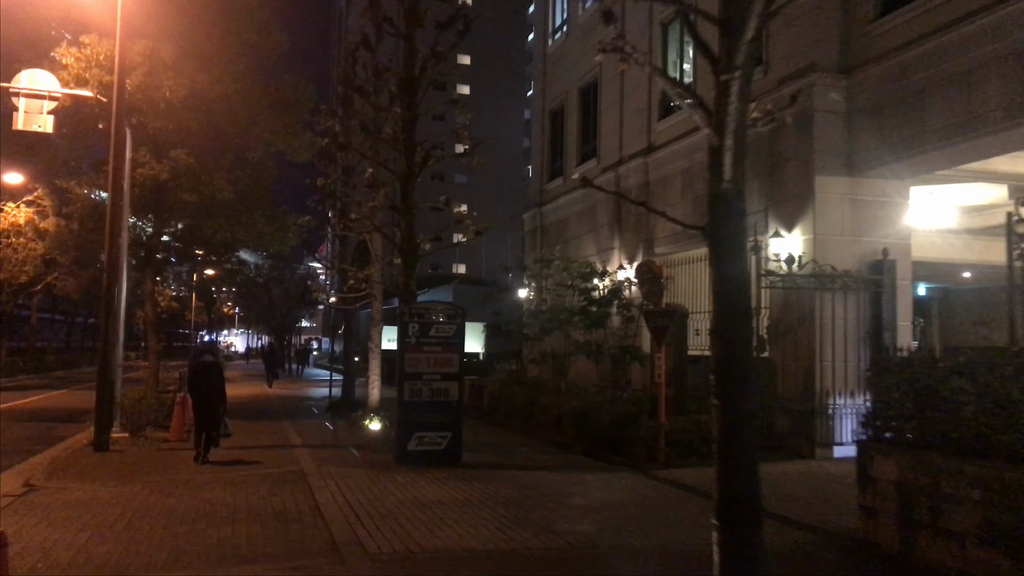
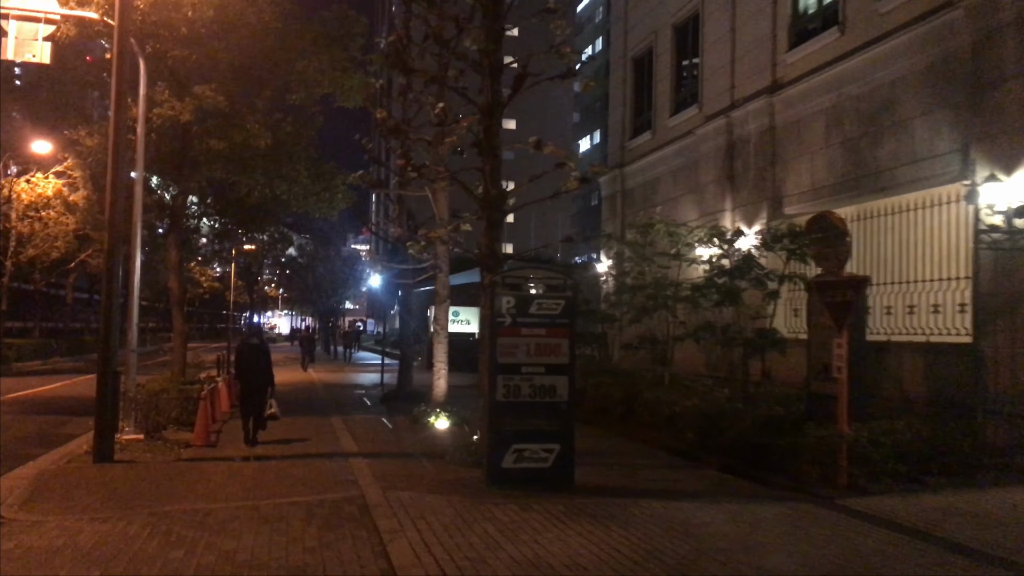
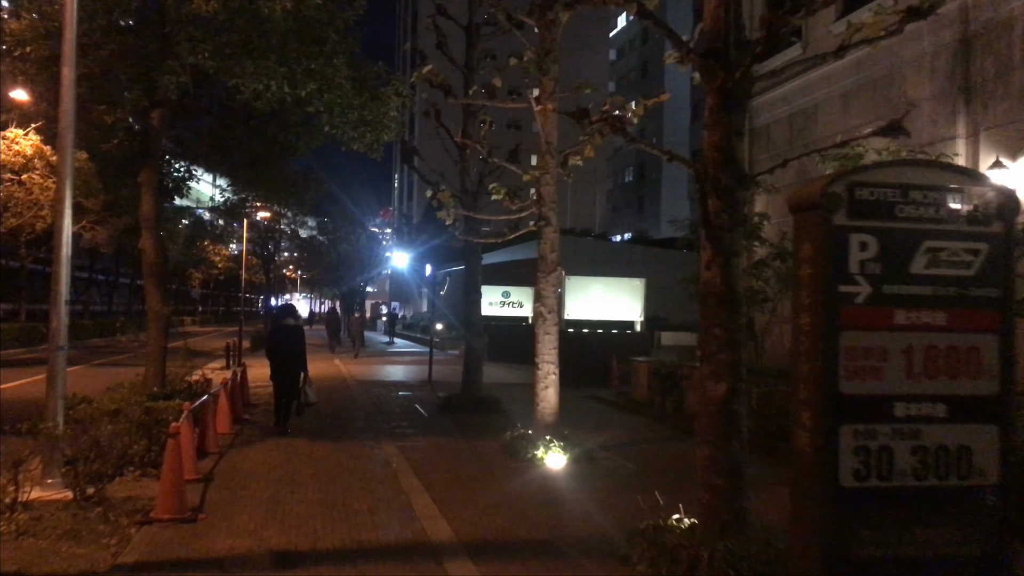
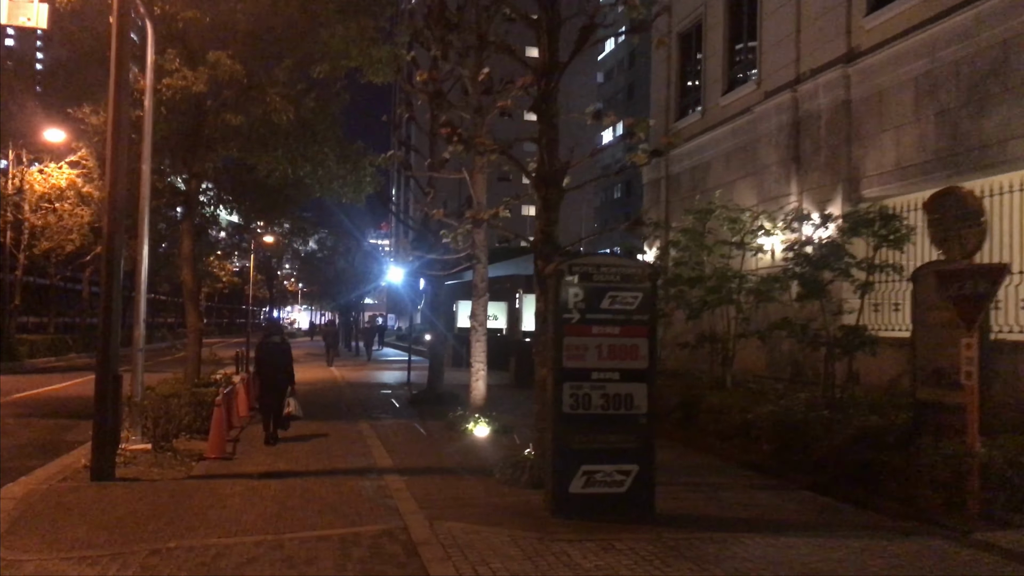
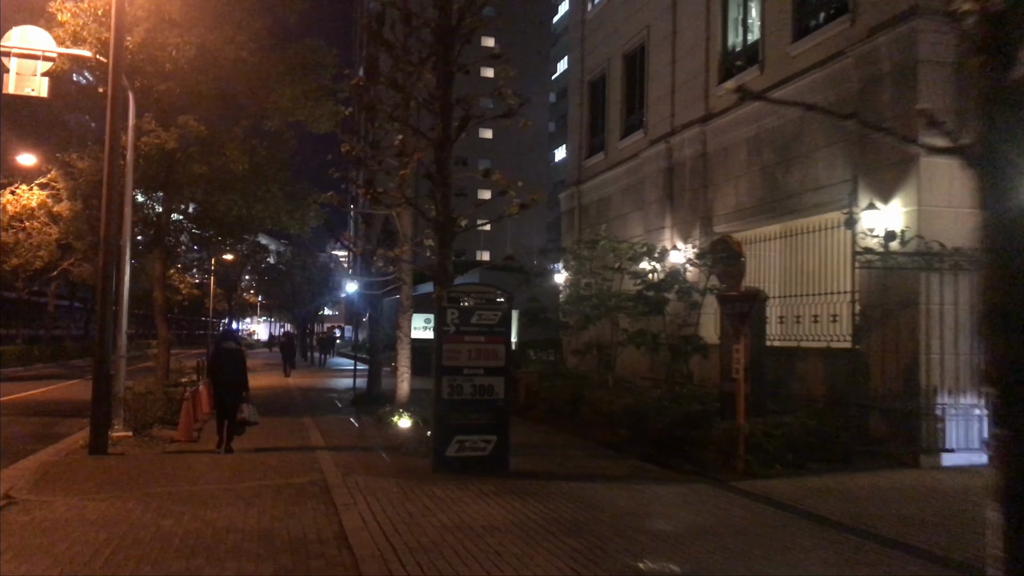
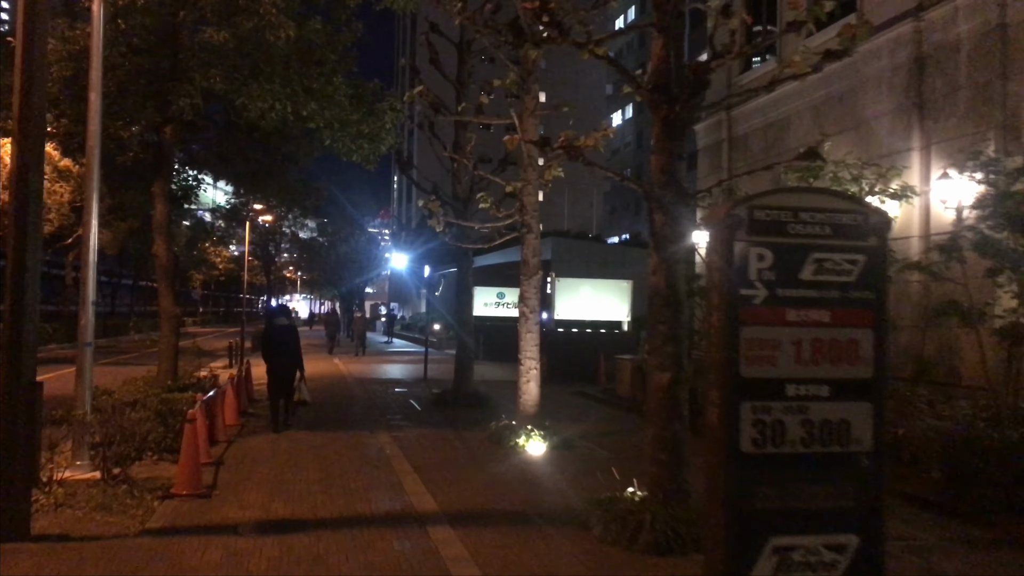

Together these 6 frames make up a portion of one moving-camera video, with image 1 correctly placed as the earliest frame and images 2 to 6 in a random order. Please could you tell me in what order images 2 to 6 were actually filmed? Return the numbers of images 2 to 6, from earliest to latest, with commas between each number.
5, 2, 4, 6, 3
